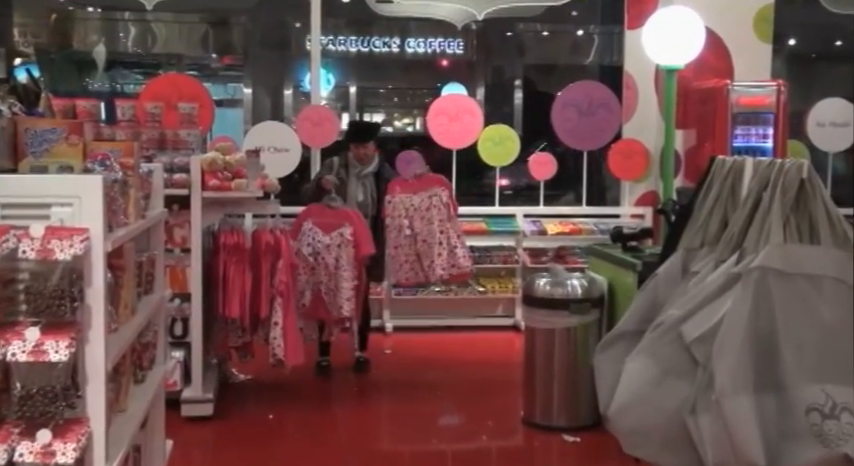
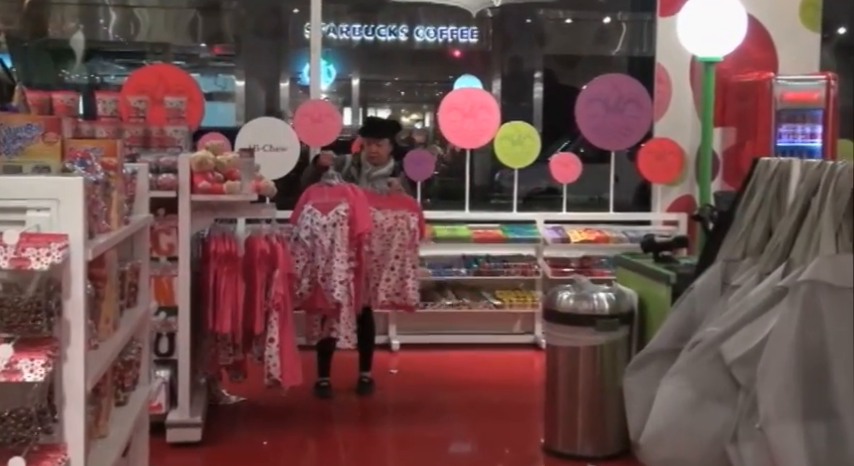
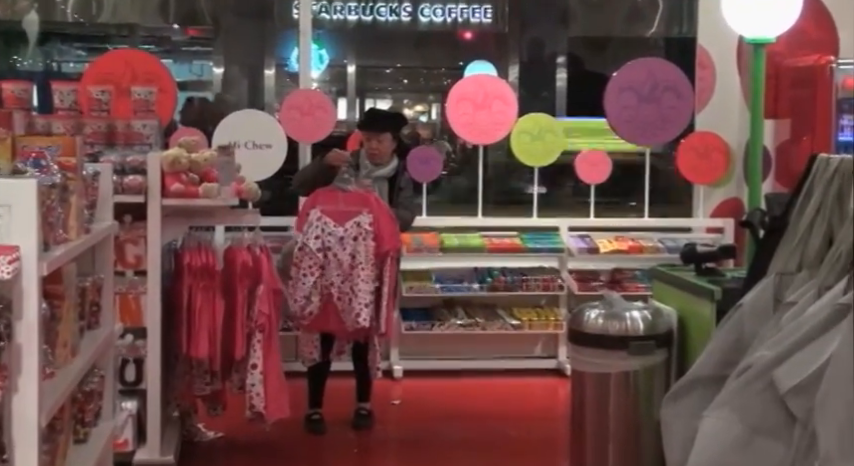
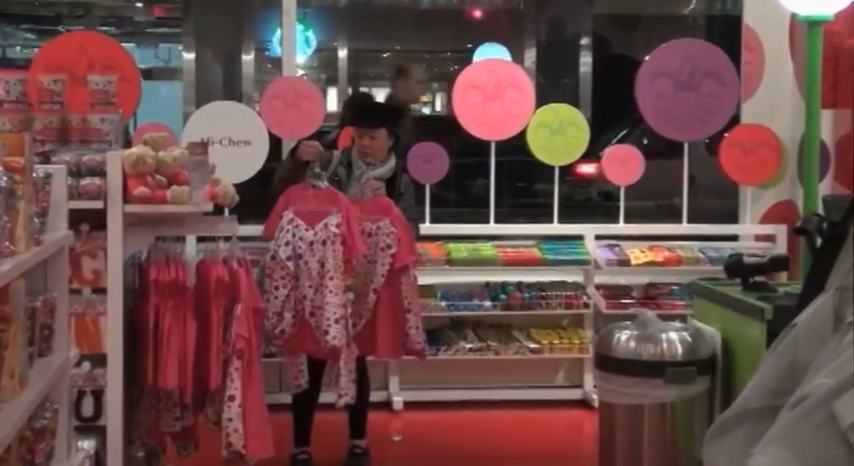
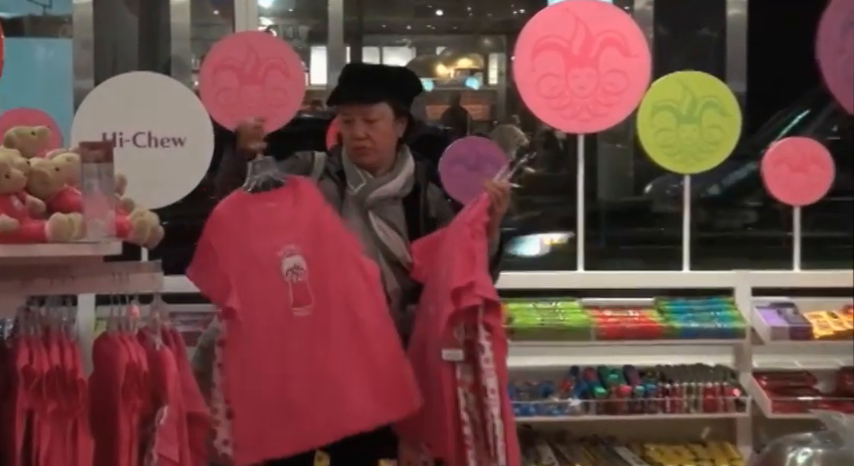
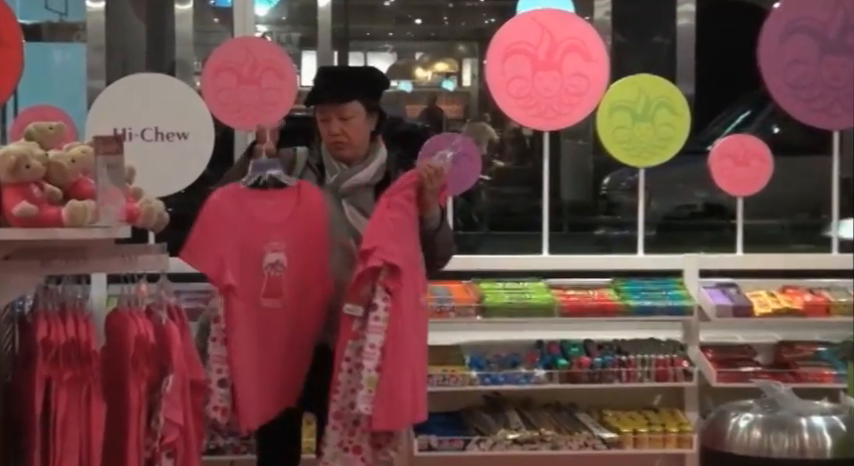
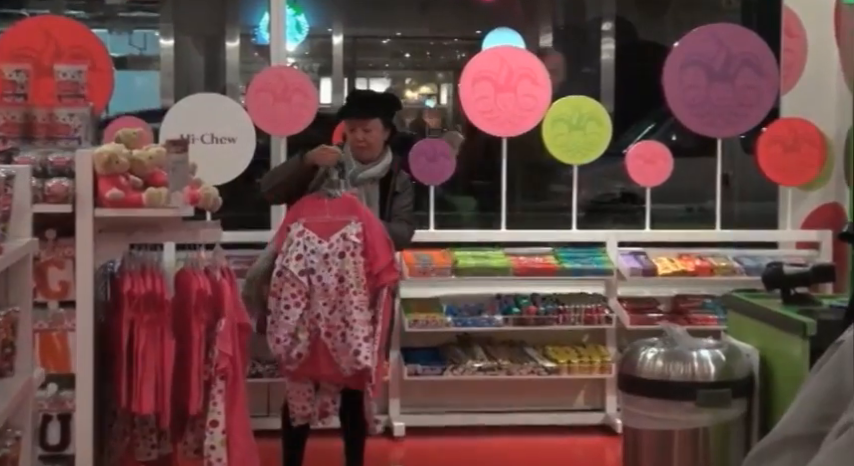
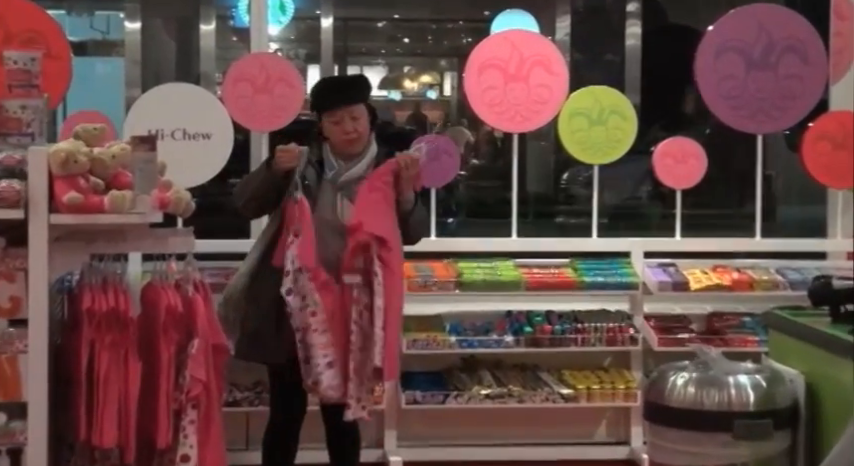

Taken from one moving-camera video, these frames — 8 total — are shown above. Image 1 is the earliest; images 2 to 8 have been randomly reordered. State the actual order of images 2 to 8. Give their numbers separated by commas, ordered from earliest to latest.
2, 3, 4, 7, 8, 6, 5
